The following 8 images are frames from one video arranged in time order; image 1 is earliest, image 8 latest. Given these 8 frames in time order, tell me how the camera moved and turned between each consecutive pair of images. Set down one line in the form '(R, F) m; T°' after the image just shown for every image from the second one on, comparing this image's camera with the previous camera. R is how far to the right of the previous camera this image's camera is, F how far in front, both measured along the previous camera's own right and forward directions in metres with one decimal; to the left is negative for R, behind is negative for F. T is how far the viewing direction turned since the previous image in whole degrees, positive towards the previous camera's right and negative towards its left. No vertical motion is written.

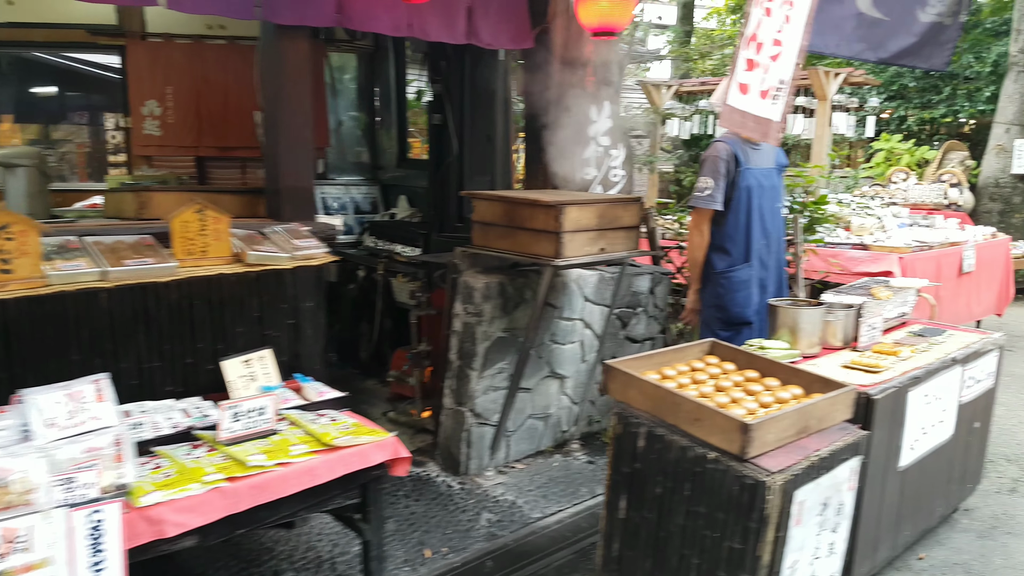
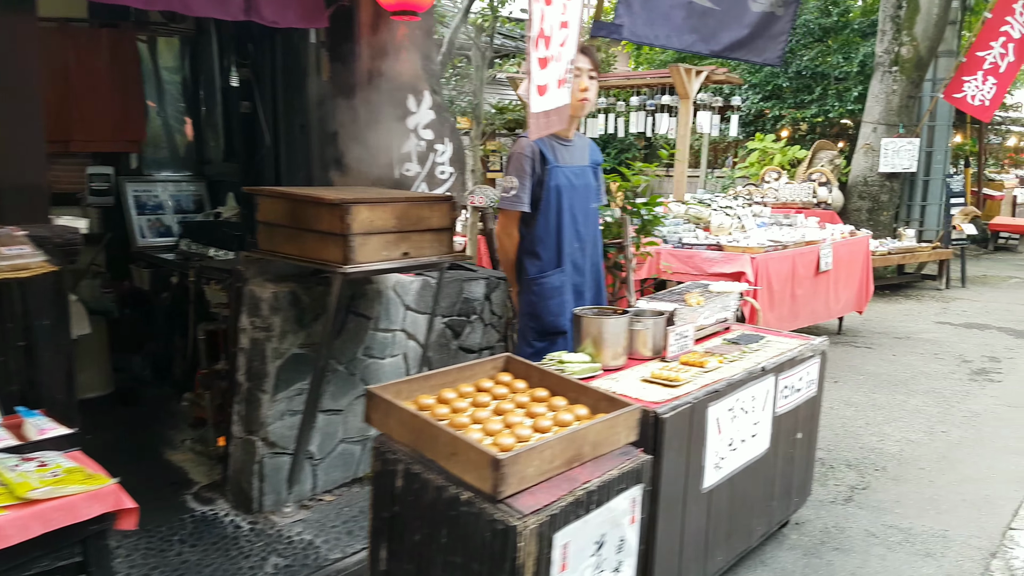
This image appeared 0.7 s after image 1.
(+0.5, +0.3) m; +6°
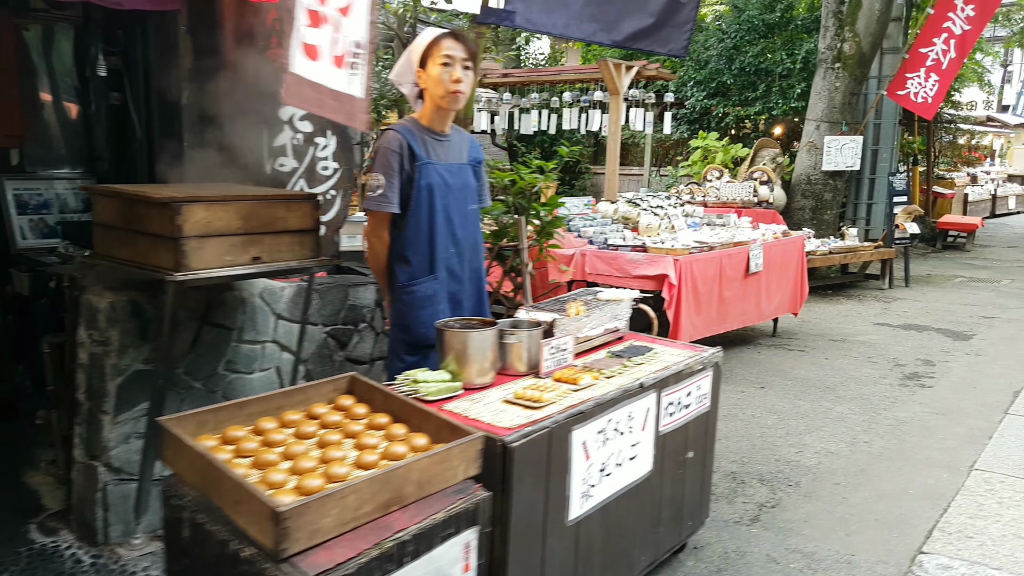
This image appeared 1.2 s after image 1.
(+0.4, +0.3) m; +2°
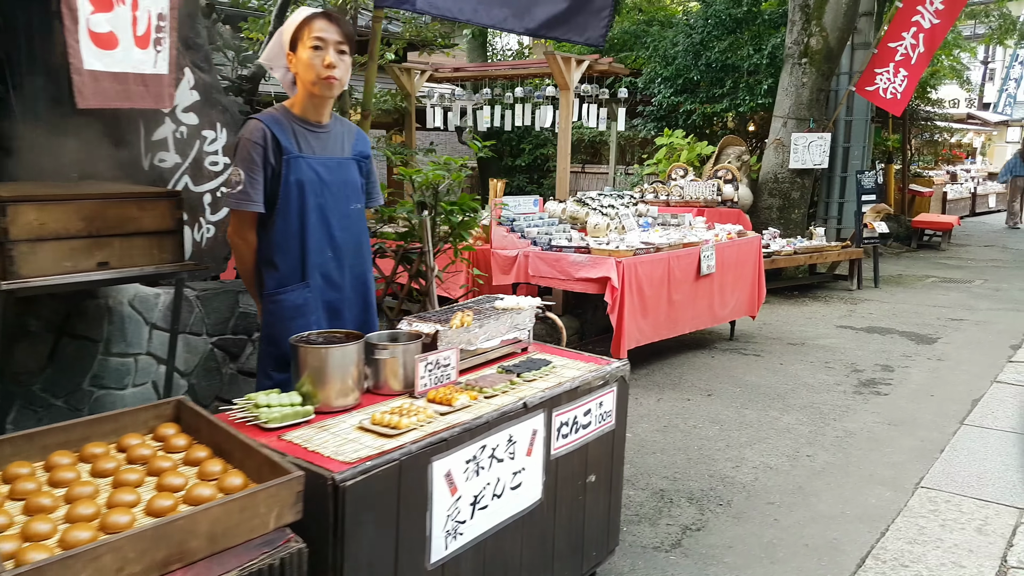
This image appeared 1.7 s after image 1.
(+0.4, +0.3) m; +1°
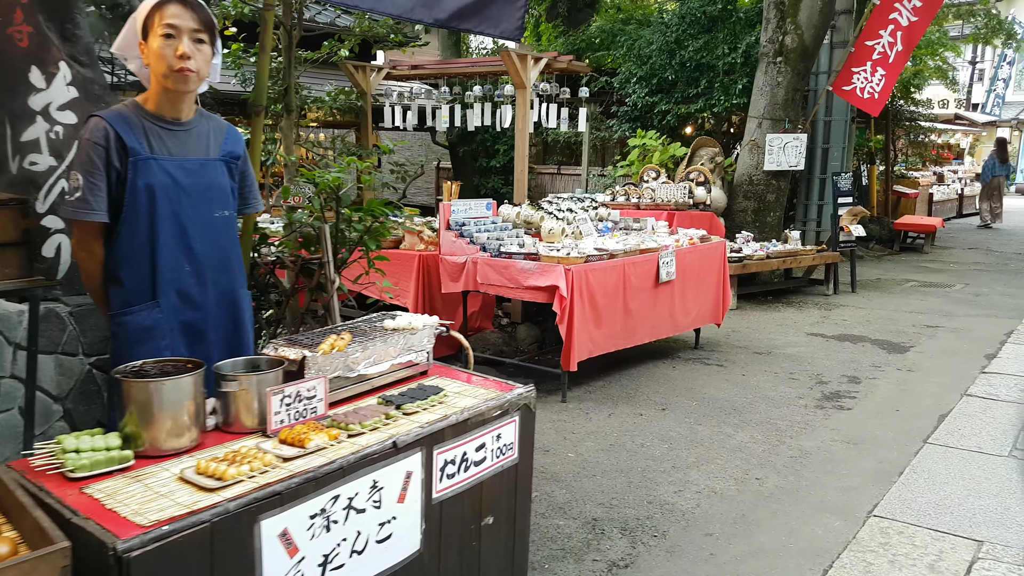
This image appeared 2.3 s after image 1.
(+0.3, +0.3) m; 0°
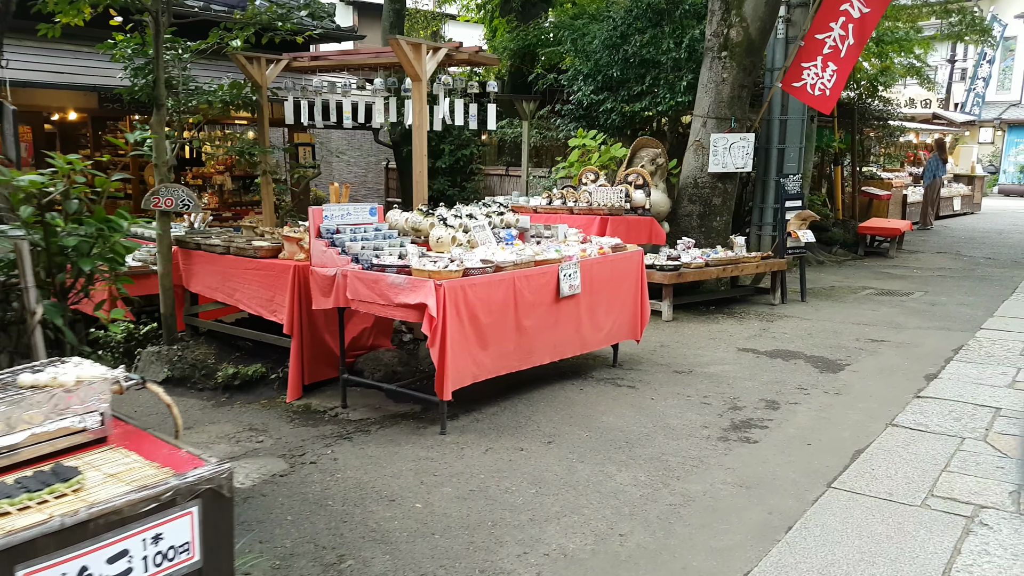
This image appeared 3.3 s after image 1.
(+0.7, +0.5) m; +1°
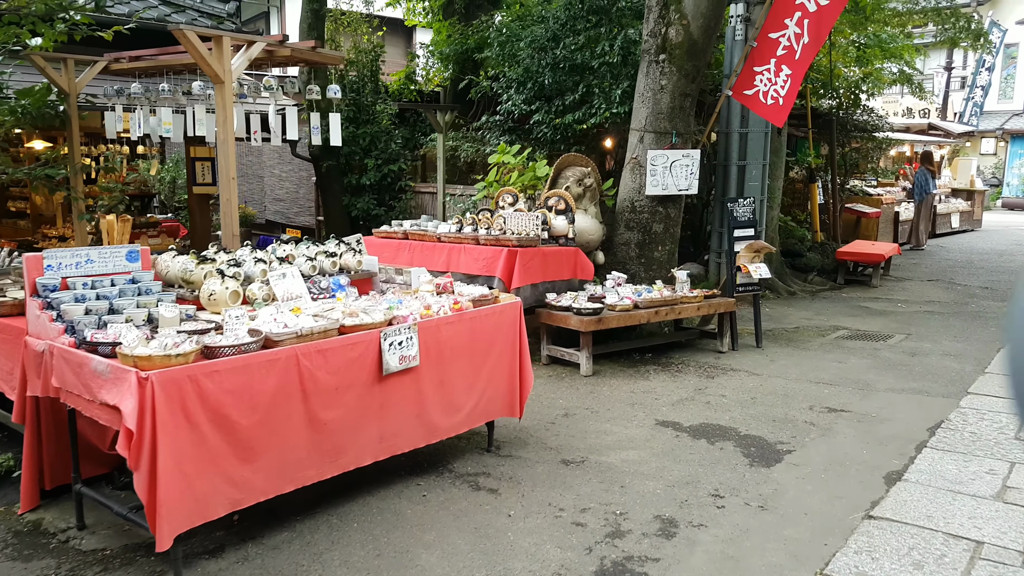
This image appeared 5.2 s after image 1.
(+0.9, +1.3) m; 0°
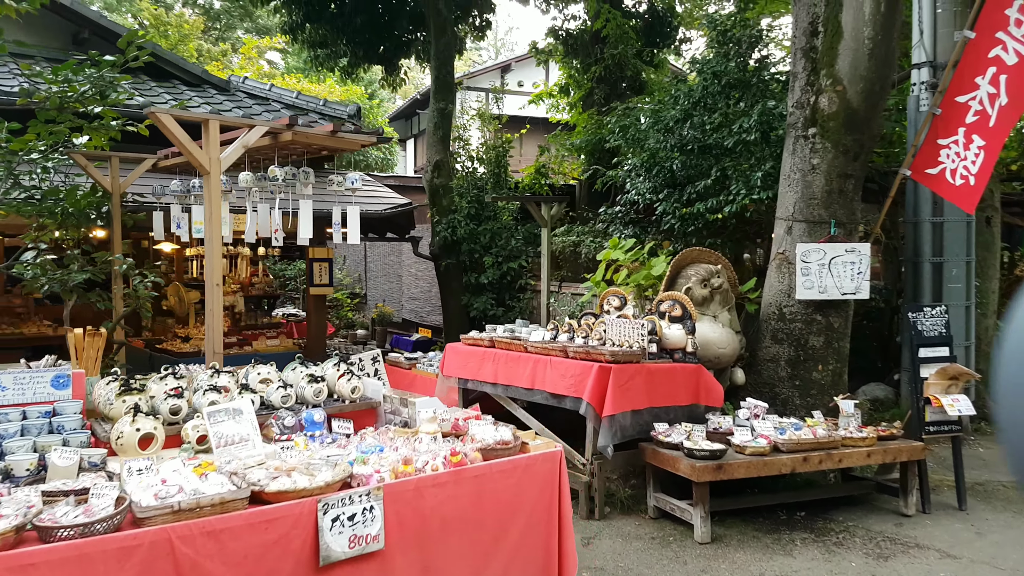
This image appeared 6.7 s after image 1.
(+0.6, +1.2) m; -14°
